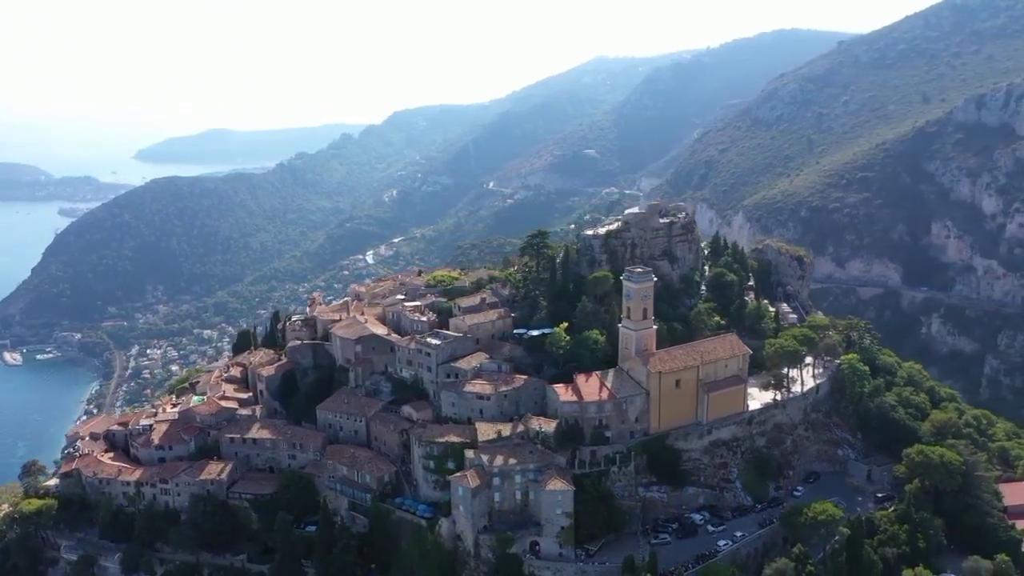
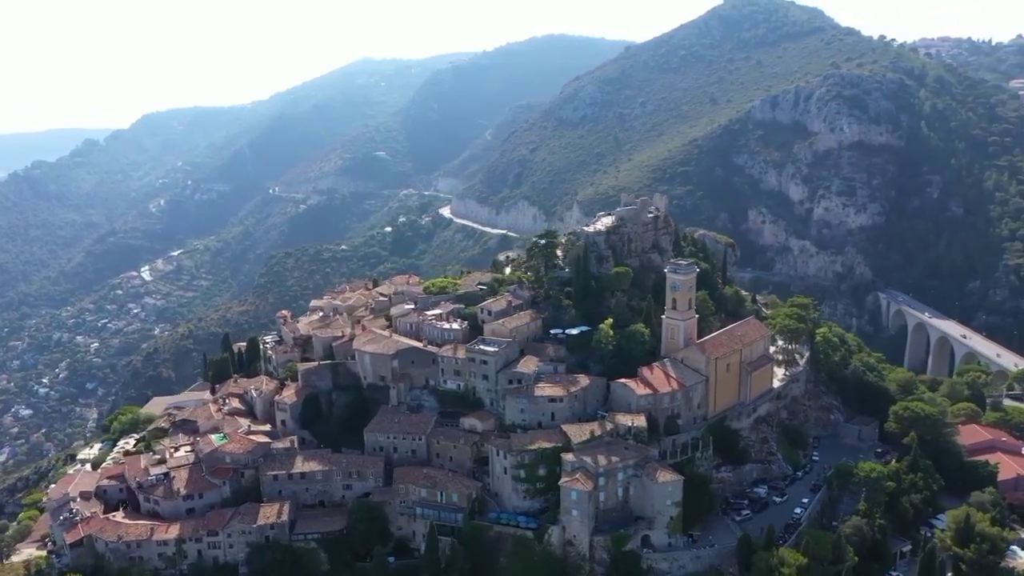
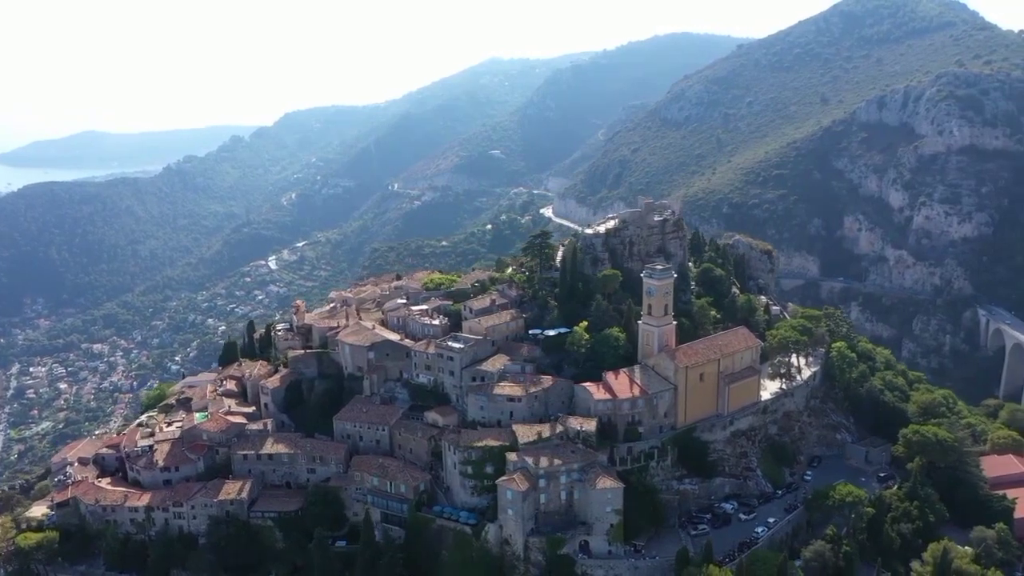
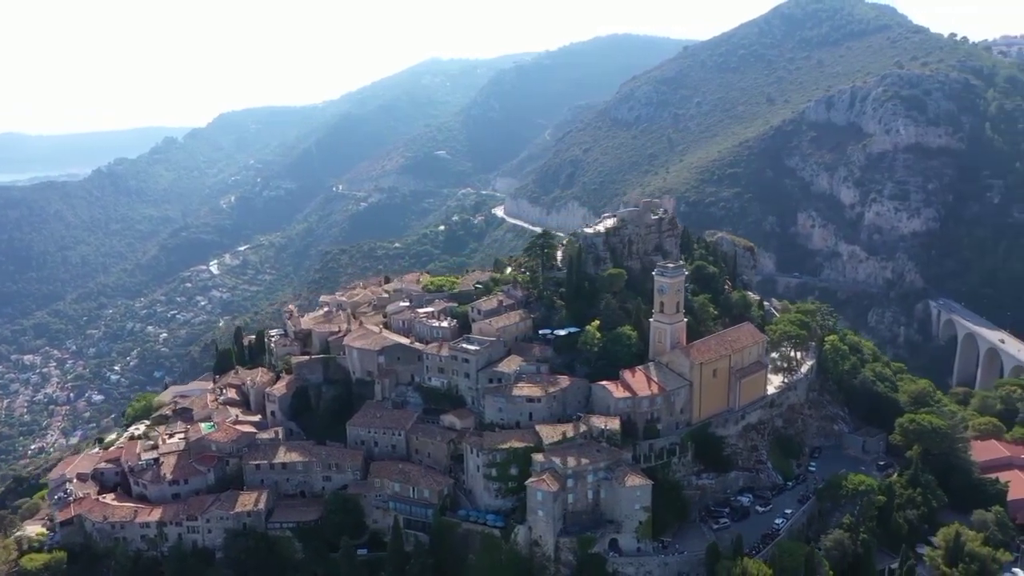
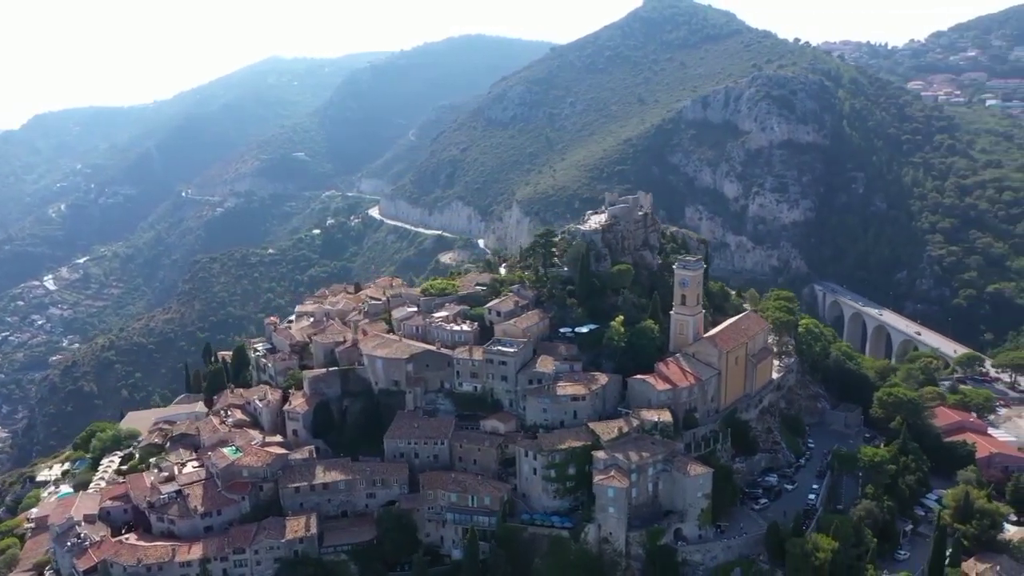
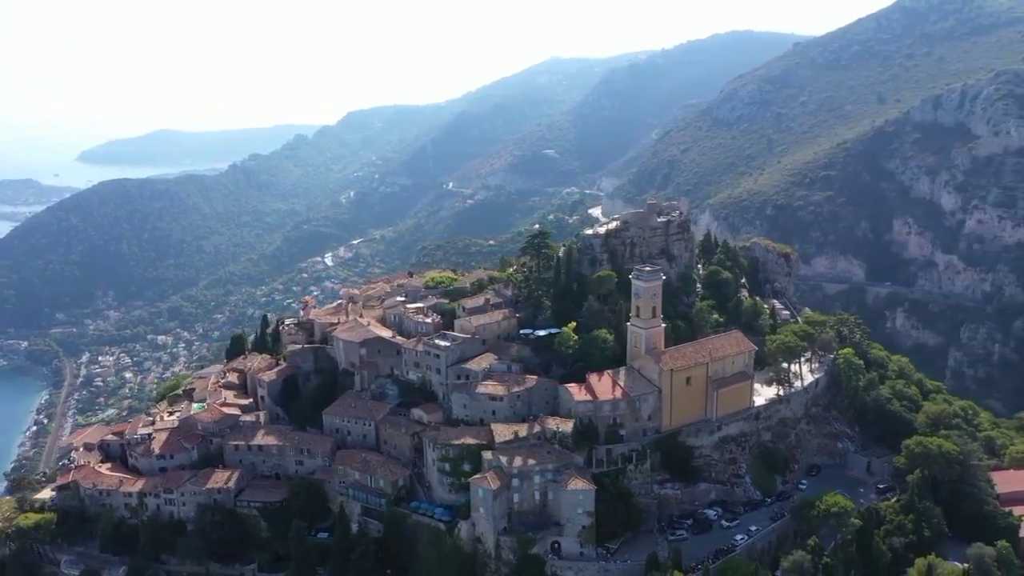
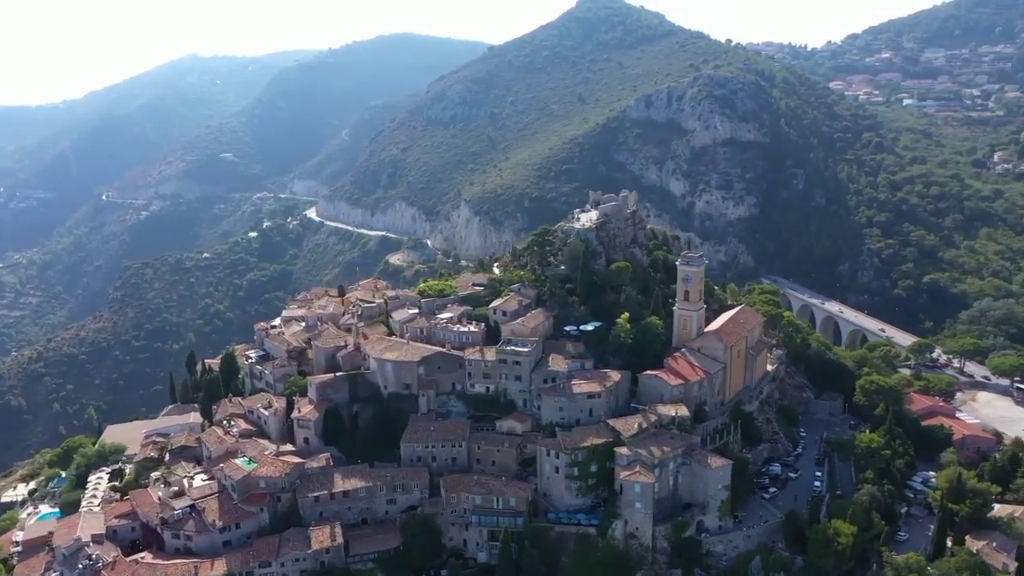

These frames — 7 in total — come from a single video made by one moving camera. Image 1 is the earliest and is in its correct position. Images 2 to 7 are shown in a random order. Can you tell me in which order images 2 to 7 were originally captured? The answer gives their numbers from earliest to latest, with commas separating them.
6, 3, 4, 2, 5, 7
